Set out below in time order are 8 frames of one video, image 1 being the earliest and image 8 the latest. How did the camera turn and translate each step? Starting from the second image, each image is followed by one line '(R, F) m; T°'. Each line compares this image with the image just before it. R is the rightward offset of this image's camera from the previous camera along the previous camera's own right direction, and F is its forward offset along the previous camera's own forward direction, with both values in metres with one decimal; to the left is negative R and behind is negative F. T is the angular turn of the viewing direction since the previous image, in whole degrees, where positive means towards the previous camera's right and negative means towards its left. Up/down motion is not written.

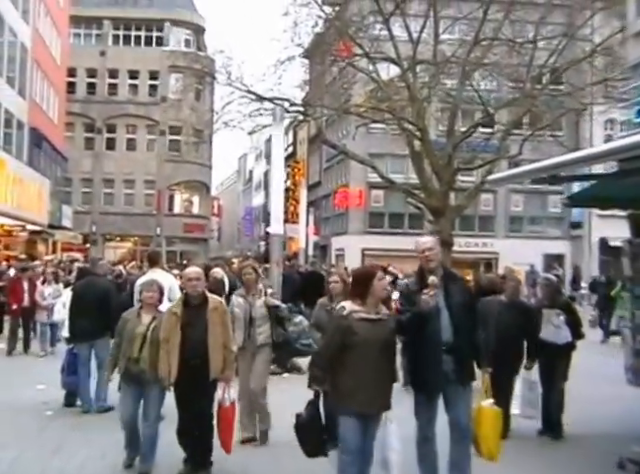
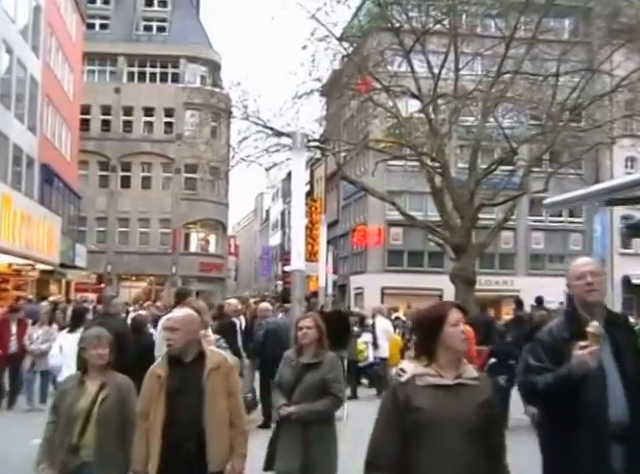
(-0.1, +1.0) m; -1°
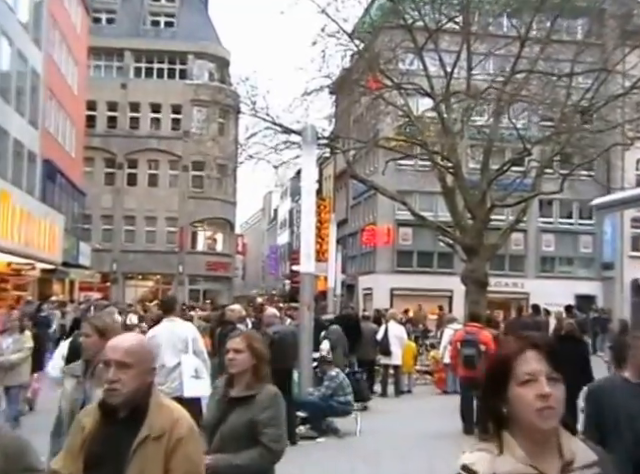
(0.0, +0.7) m; -1°
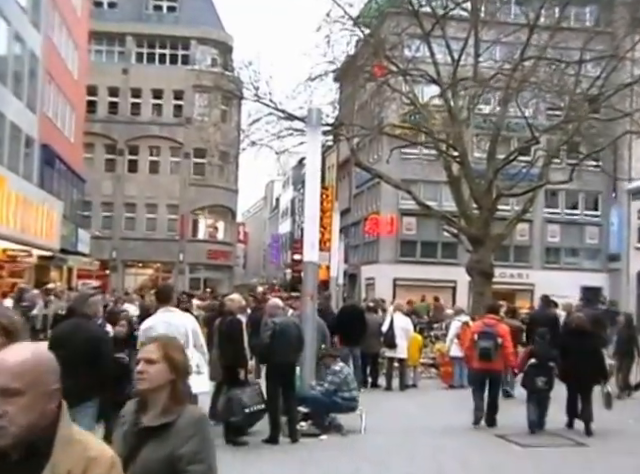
(0.0, +0.5) m; 0°
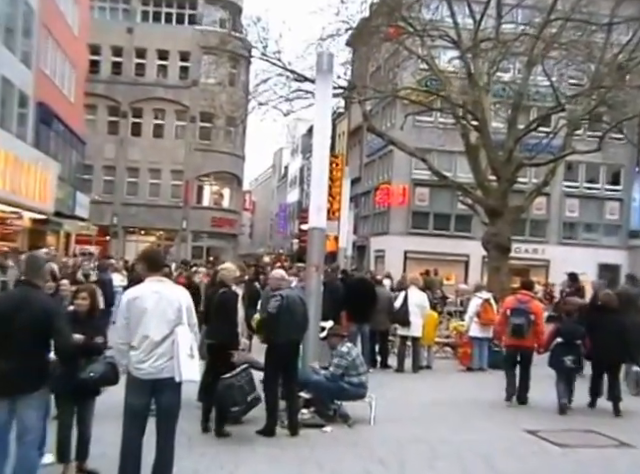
(0.0, +1.4) m; -1°
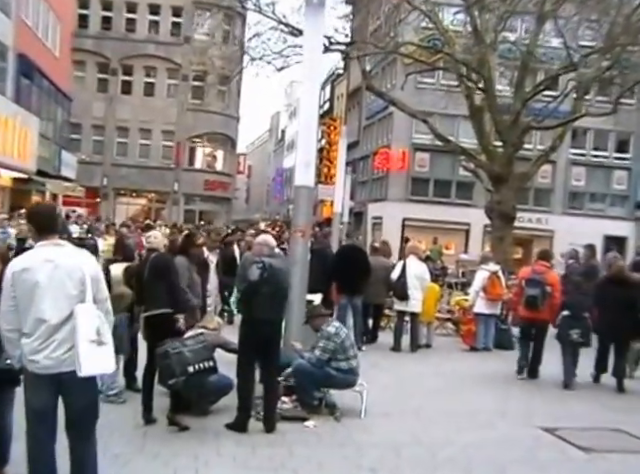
(+0.1, +1.4) m; 0°
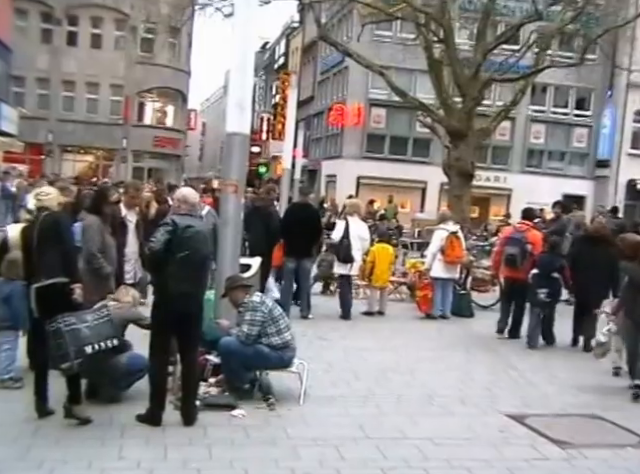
(+0.2, +1.1) m; +3°
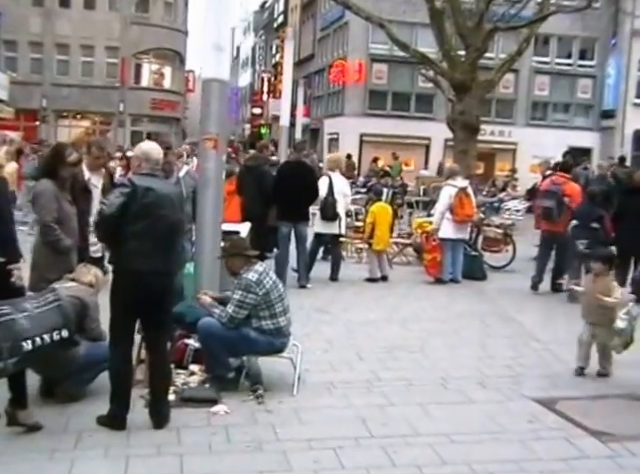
(+0.1, +1.0) m; -1°
